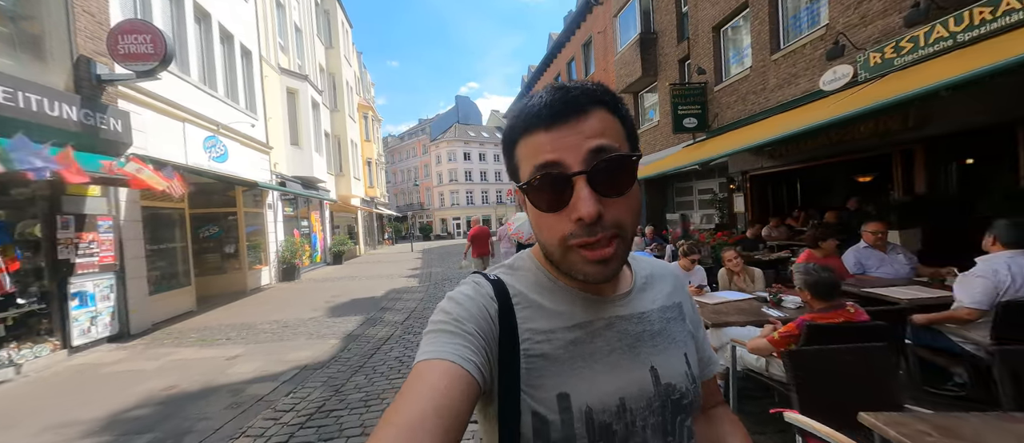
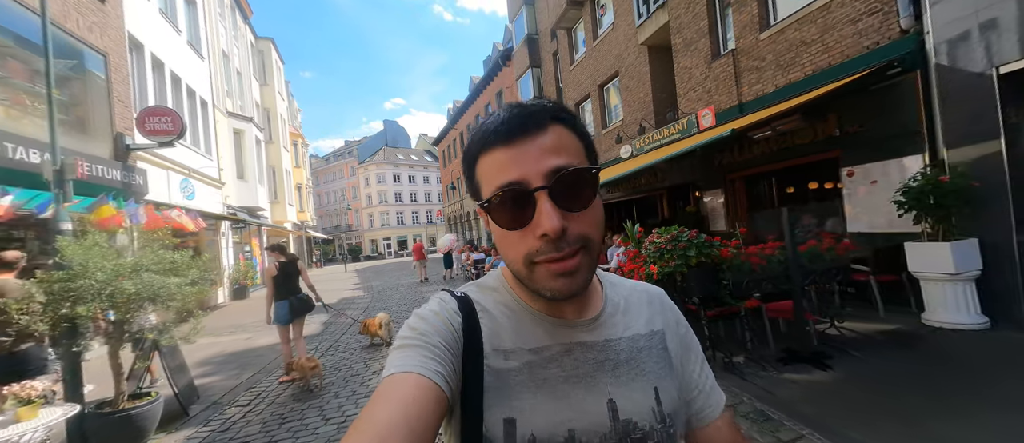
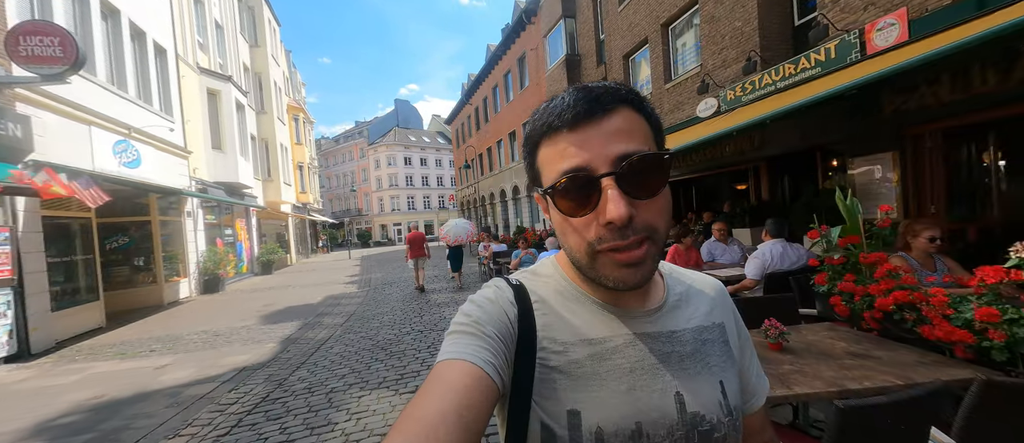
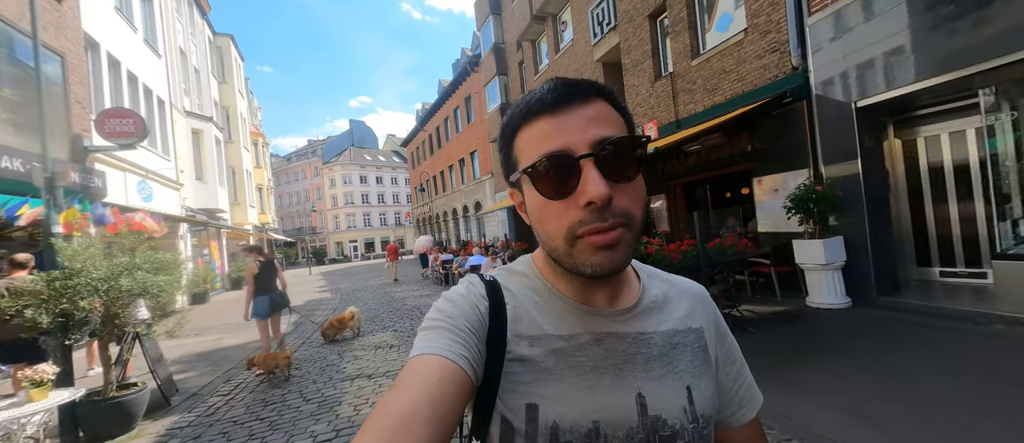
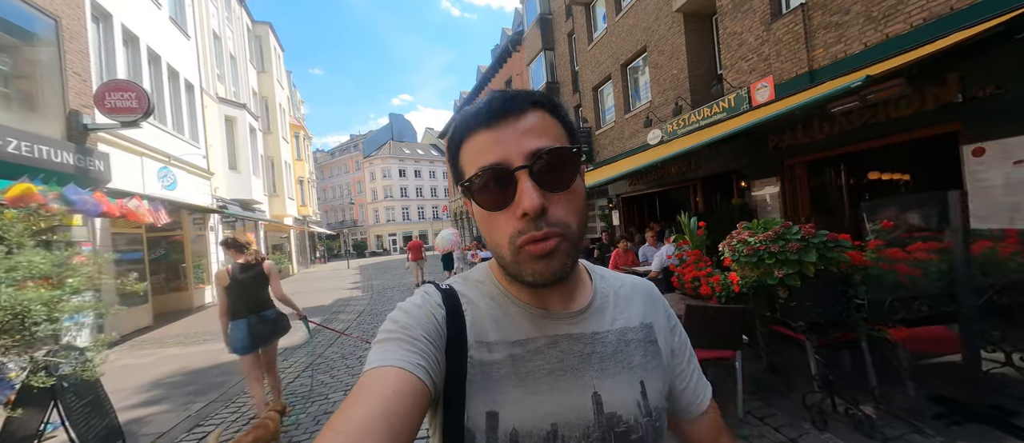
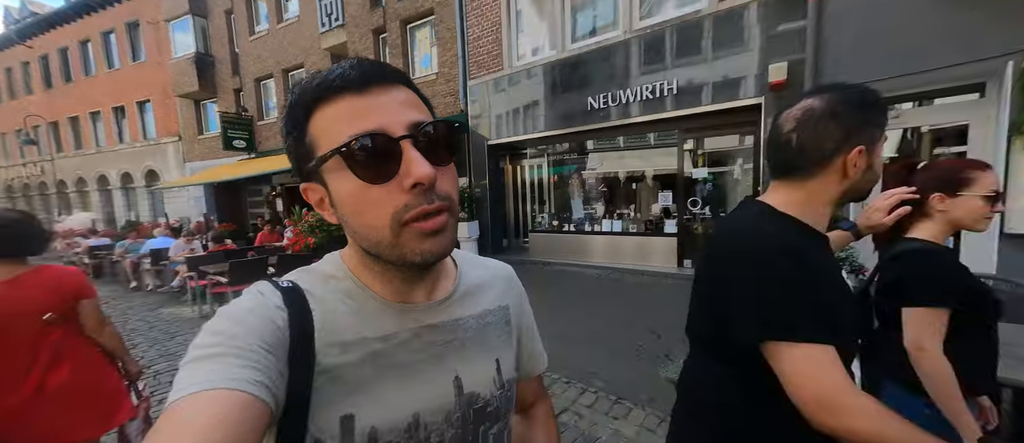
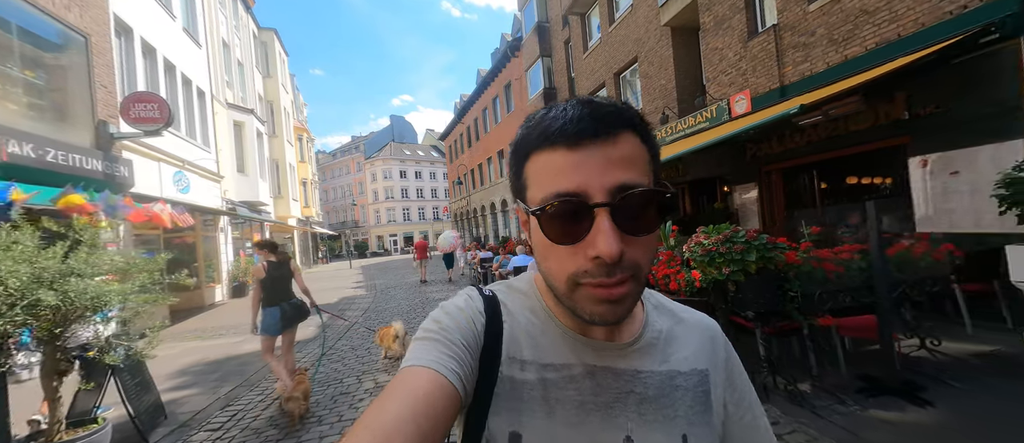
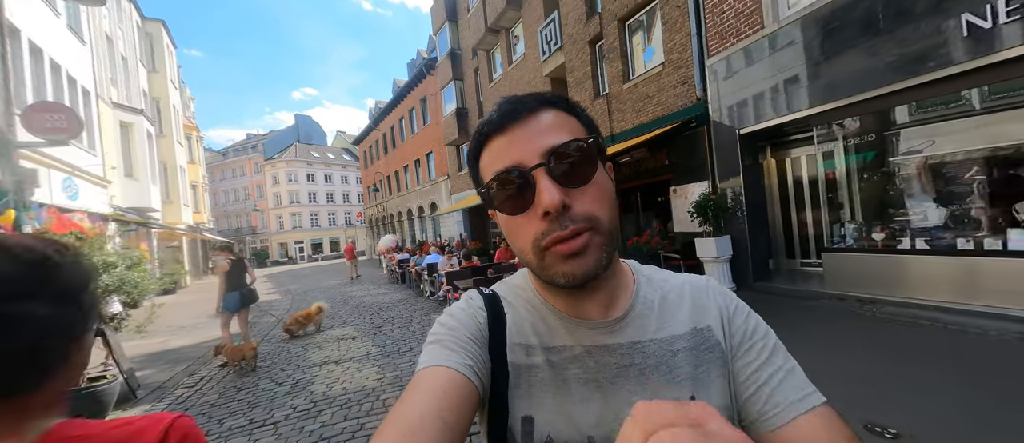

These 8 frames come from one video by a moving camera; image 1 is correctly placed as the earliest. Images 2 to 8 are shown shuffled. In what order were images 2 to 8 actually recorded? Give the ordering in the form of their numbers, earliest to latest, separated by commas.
3, 5, 7, 2, 4, 8, 6
